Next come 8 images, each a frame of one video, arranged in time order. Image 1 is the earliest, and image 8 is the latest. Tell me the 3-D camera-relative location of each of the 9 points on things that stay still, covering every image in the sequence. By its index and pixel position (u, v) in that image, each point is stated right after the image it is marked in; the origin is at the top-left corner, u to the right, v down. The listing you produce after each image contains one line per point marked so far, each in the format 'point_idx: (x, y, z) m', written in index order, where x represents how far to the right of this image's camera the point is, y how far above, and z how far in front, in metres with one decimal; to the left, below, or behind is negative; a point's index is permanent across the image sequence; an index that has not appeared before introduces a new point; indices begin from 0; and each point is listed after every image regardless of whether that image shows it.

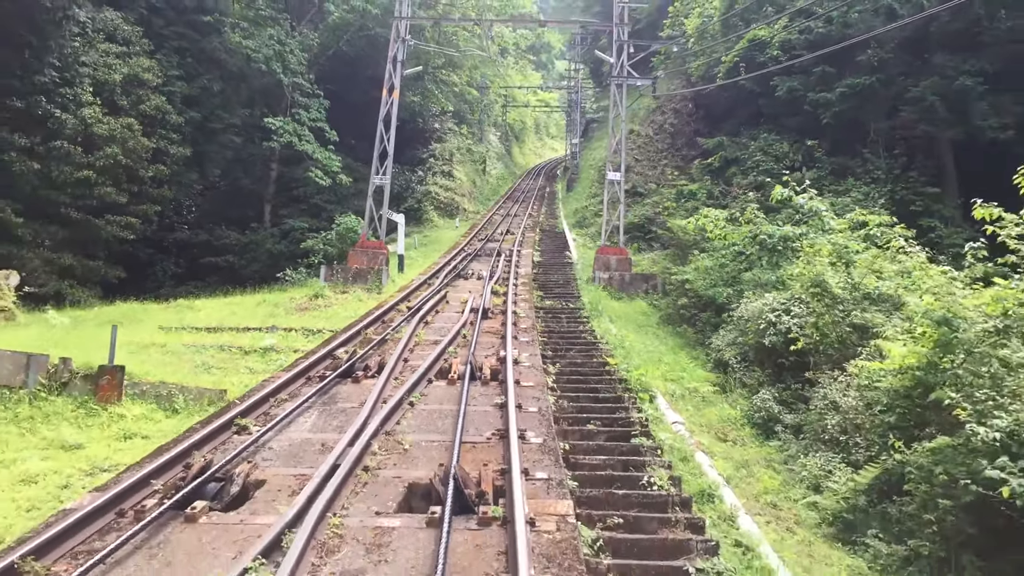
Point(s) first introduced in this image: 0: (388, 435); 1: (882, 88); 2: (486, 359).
0: (-0.7, -0.8, +6.2) m
1: (+4.5, +2.5, +13.6) m
2: (-0.2, -0.5, +8.5) m
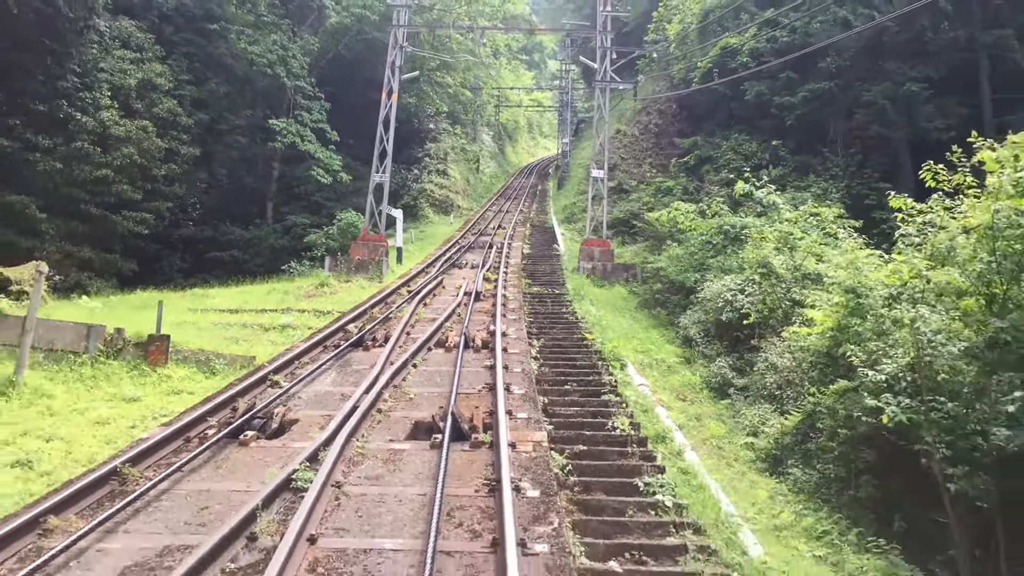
0: (-0.8, -0.7, +7.4) m
1: (+4.4, +2.6, +14.8) m
2: (-0.3, -0.4, +9.7) m
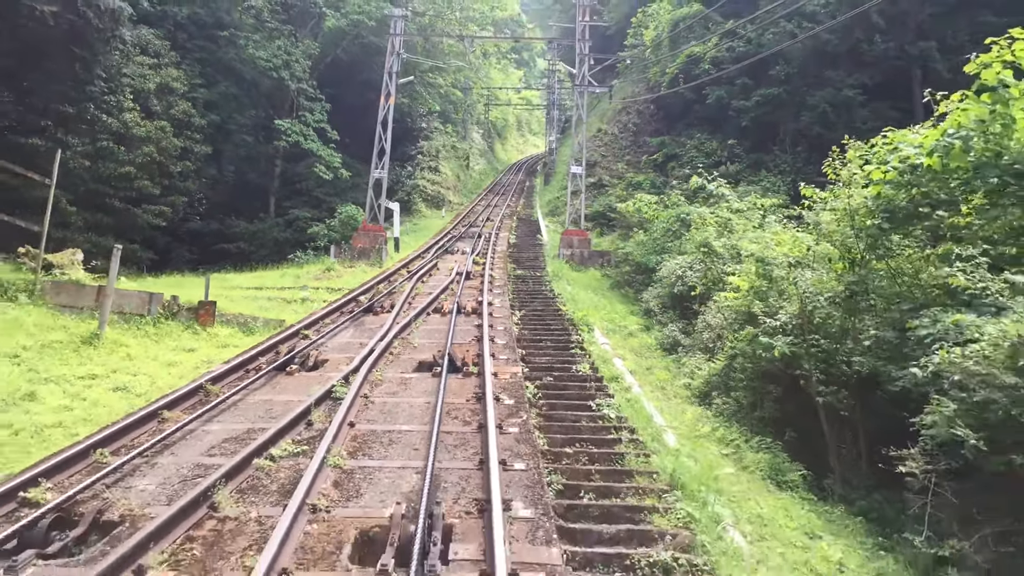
0: (-0.9, -0.4, +9.2) m
1: (+4.1, +2.9, +16.6) m
2: (-0.5, -0.2, +11.5) m
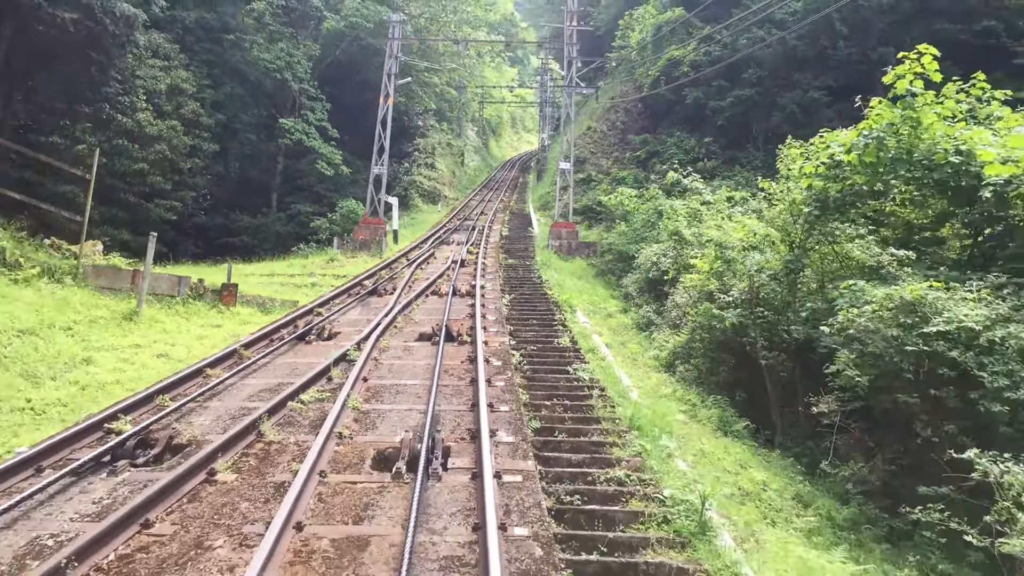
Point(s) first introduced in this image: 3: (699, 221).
0: (-1.0, -0.3, +10.4) m
1: (+4.0, +3.1, +17.9) m
2: (-0.6, 0.0, +12.7) m
3: (+2.1, +0.8, +12.5) m
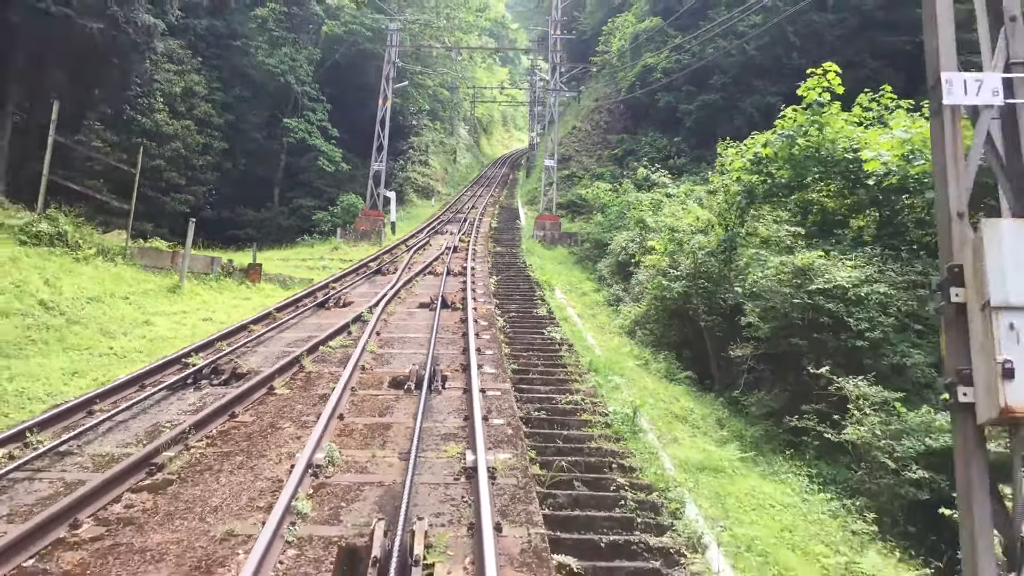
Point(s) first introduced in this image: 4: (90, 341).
0: (-1.2, 0.0, +12.2) m
1: (+3.8, +3.3, +19.7) m
2: (-0.7, +0.3, +14.5) m
3: (+1.9, +1.0, +14.3) m
4: (-3.4, -0.4, +8.9) m
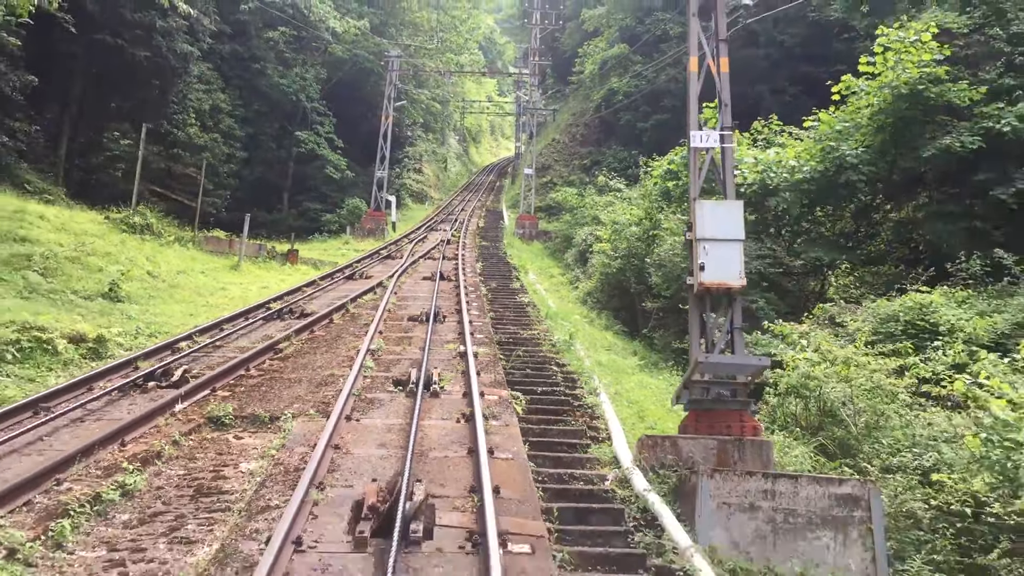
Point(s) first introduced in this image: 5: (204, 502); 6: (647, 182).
0: (-1.4, +0.3, +15.8) m
1: (+3.5, +3.5, +23.4) m
2: (-1.0, +0.5, +18.1) m
3: (+1.6, +1.3, +17.9) m
4: (-3.6, -0.1, +12.5) m
5: (-1.4, -1.0, +5.2) m
6: (+1.9, +1.5, +15.3) m
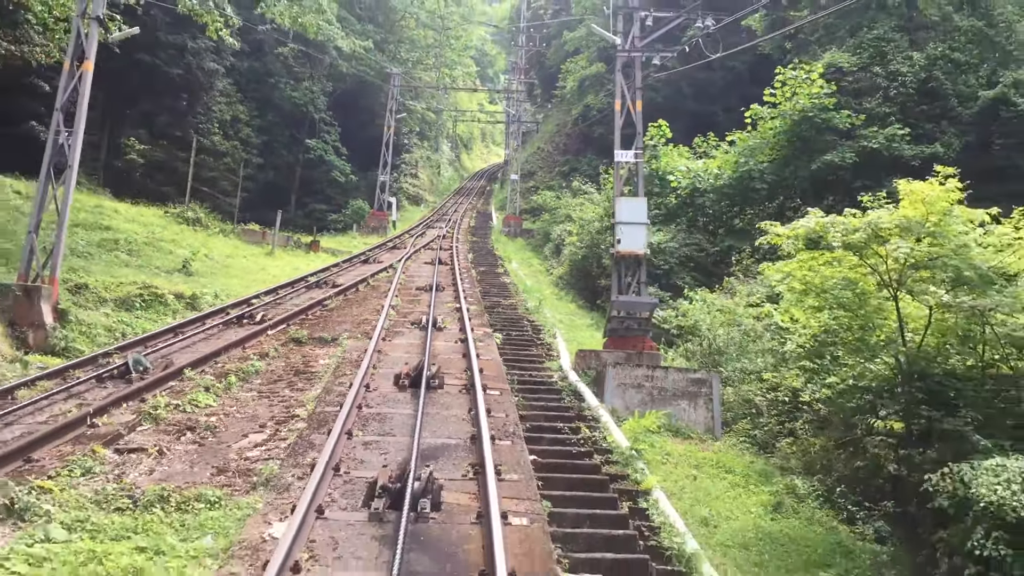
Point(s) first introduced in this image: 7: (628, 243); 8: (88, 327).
0: (-1.7, +0.5, +19.1) m
1: (+3.2, +3.7, +26.7) m
2: (-1.3, +0.8, +21.4) m
3: (+1.4, +1.5, +21.3) m
4: (-3.9, +0.2, +15.8) m
5: (-1.6, -0.6, +8.5) m
6: (+1.6, +1.7, +18.6) m
7: (+1.0, +0.4, +9.8) m
8: (-3.8, -0.3, +9.8) m
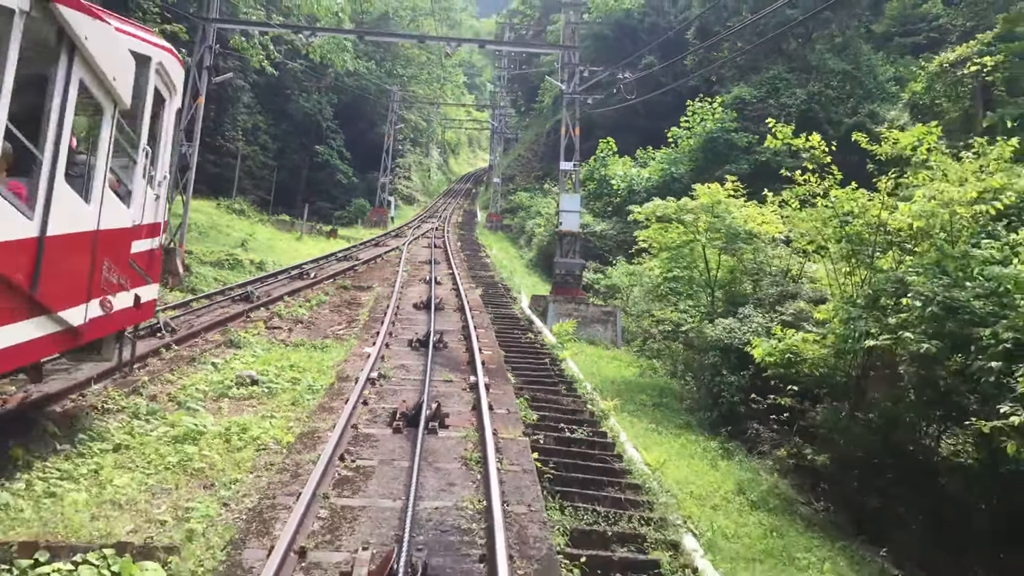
0: (-2.1, +1.0, +23.9) m
1: (+2.7, +4.1, +31.6) m
2: (-1.8, +1.2, +26.2) m
3: (+0.9, +1.9, +26.1) m
4: (-4.3, +0.7, +20.5) m
5: (-1.9, -0.2, +13.2) m
6: (+1.2, +2.1, +23.5) m
7: (+0.7, +0.8, +14.6) m
8: (-4.1, +0.2, +14.5) m
